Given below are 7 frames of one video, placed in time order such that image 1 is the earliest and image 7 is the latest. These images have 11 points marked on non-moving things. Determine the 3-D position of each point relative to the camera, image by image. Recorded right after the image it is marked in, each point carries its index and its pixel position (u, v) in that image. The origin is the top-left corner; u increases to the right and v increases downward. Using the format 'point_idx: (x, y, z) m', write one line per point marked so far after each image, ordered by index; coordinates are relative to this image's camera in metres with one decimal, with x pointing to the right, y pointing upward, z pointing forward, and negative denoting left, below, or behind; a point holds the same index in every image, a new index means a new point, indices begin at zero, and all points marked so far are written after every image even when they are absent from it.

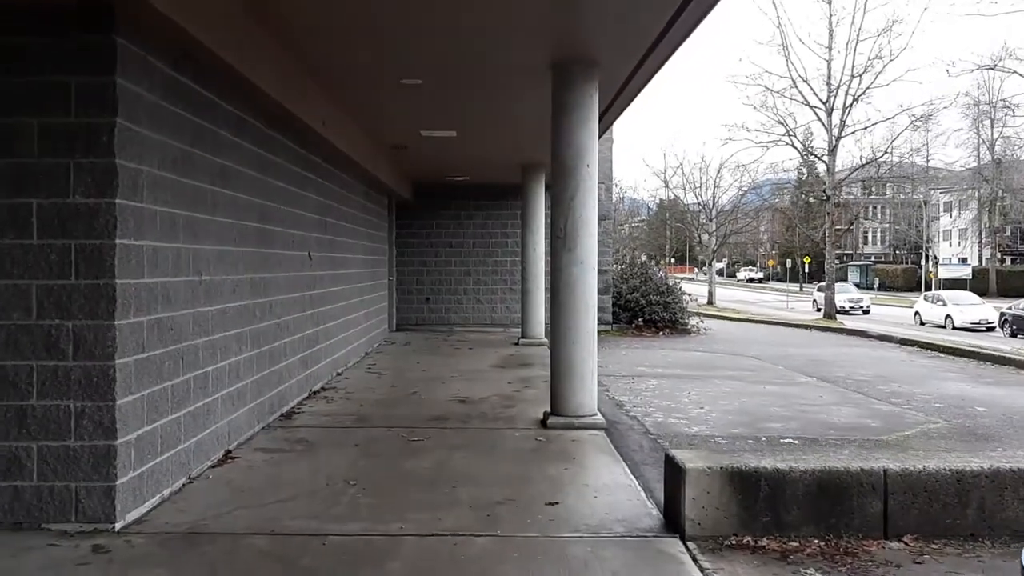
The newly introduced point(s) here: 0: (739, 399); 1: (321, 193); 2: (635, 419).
0: (+1.6, -0.8, +8.1) m
1: (-1.5, +0.7, +8.5) m
2: (+0.7, -0.8, +6.7) m
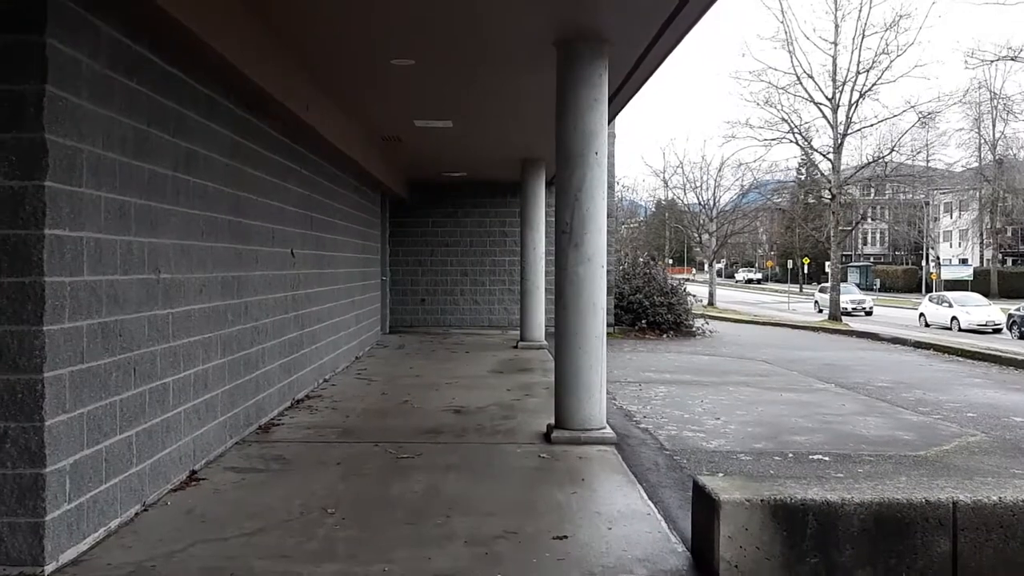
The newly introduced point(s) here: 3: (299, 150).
0: (+1.6, -0.8, +7.5) m
1: (-1.5, +0.7, +8.0) m
2: (+0.8, -0.8, +6.1) m
3: (-1.5, +0.9, +7.7) m
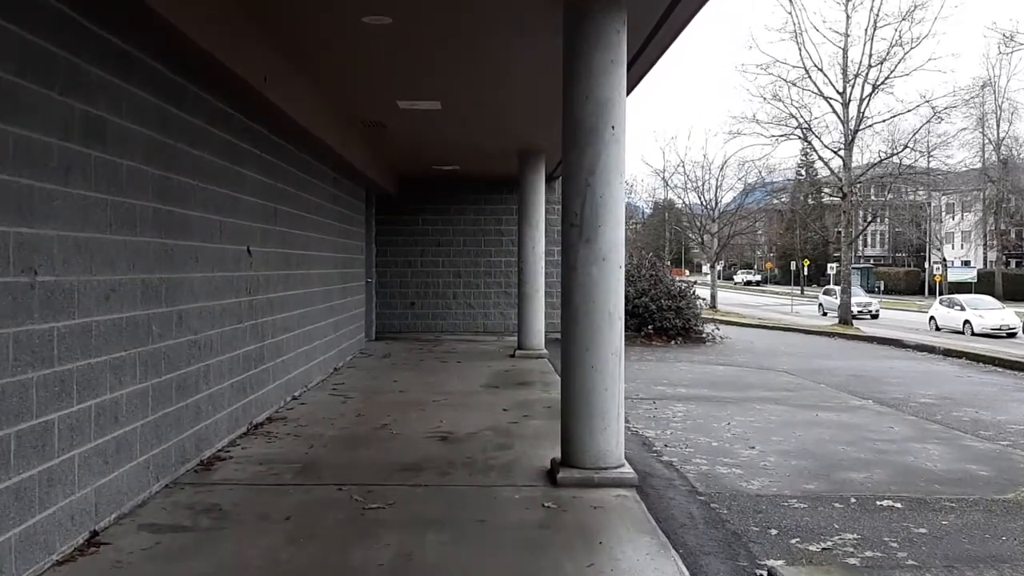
0: (+1.6, -0.8, +6.4) m
1: (-1.5, +0.7, +6.9) m
2: (+0.7, -0.8, +5.1) m
3: (-1.5, +0.9, +6.6) m
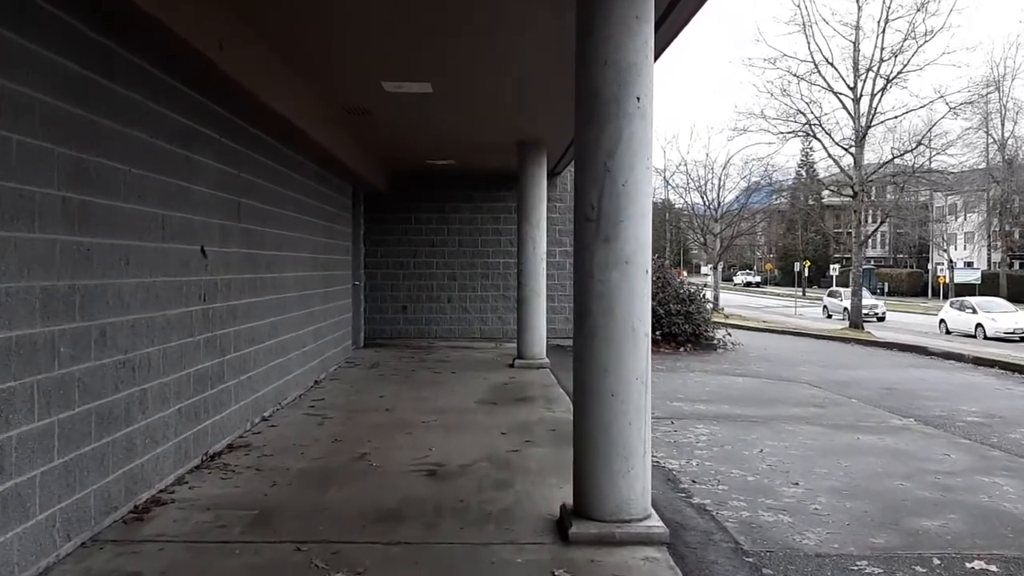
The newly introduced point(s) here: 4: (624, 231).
0: (+1.6, -0.9, +5.5) m
1: (-1.5, +0.7, +6.0) m
2: (+0.7, -0.9, +4.2) m
3: (-1.5, +0.9, +5.7) m
4: (+0.4, +0.2, +3.8) m
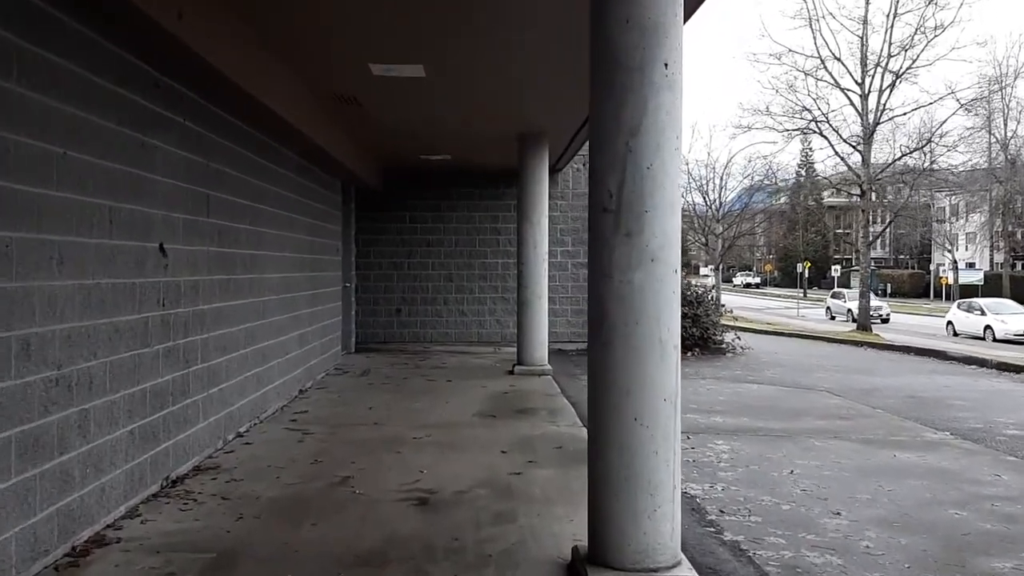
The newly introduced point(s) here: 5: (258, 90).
0: (+1.6, -0.9, +4.9) m
1: (-1.5, +0.7, +5.4) m
2: (+0.7, -0.9, +3.6) m
3: (-1.5, +0.9, +5.1) m
4: (+0.4, +0.2, +3.1) m
5: (-1.3, +1.0, +5.6) m
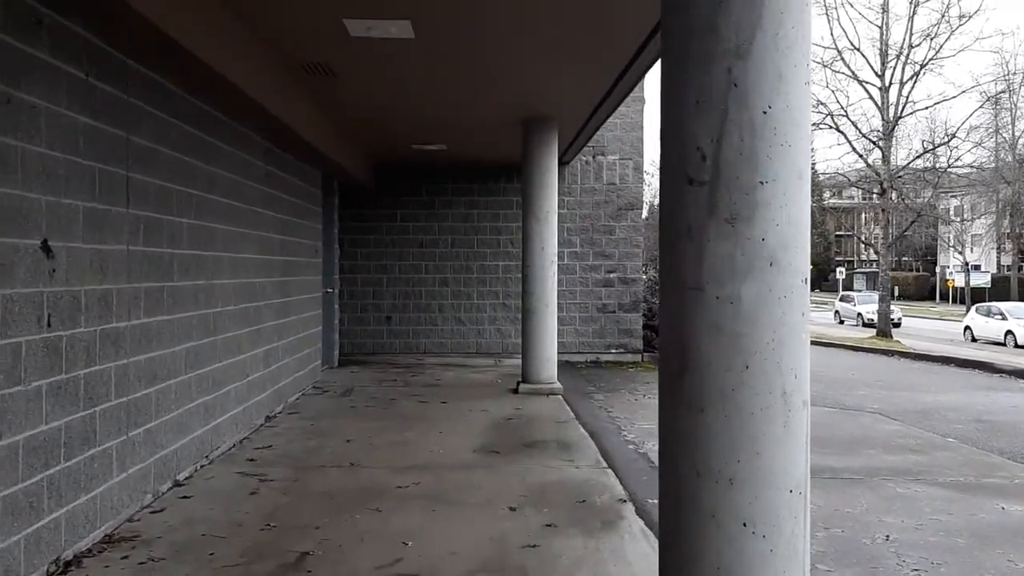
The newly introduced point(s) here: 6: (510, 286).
0: (+1.7, -0.9, +3.7) m
1: (-1.4, +0.6, +4.1) m
2: (+0.8, -0.9, +2.4) m
3: (-1.4, +0.8, +3.9) m
4: (+0.4, +0.1, +1.9) m
5: (-1.2, +1.0, +4.3) m
6: (0.0, 0.0, +11.3) m
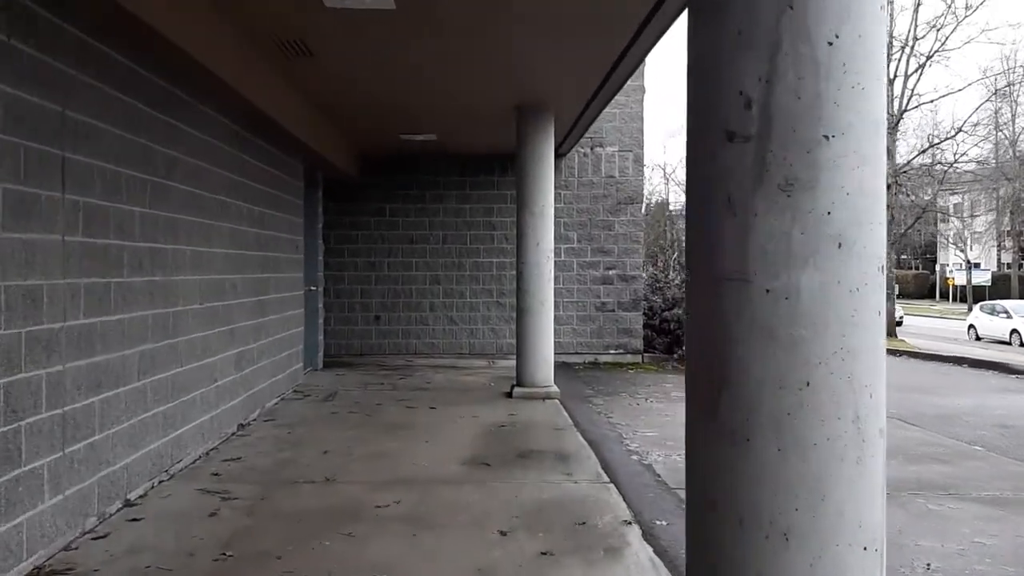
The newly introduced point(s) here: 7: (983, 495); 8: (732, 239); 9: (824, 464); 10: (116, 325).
0: (+1.6, -0.9, +3.2) m
1: (-1.5, +0.6, +3.7) m
2: (+0.8, -0.9, +1.9) m
3: (-1.5, +0.9, +3.4) m
4: (+0.4, +0.2, +1.4) m
5: (-1.3, +1.0, +3.8) m
6: (-0.1, 0.0, +10.8) m
7: (+2.1, -0.9, +4.9) m
8: (+0.3, +0.1, +1.5) m
9: (+0.4, -0.2, +1.4) m
10: (-1.4, -0.1, +4.0) m
